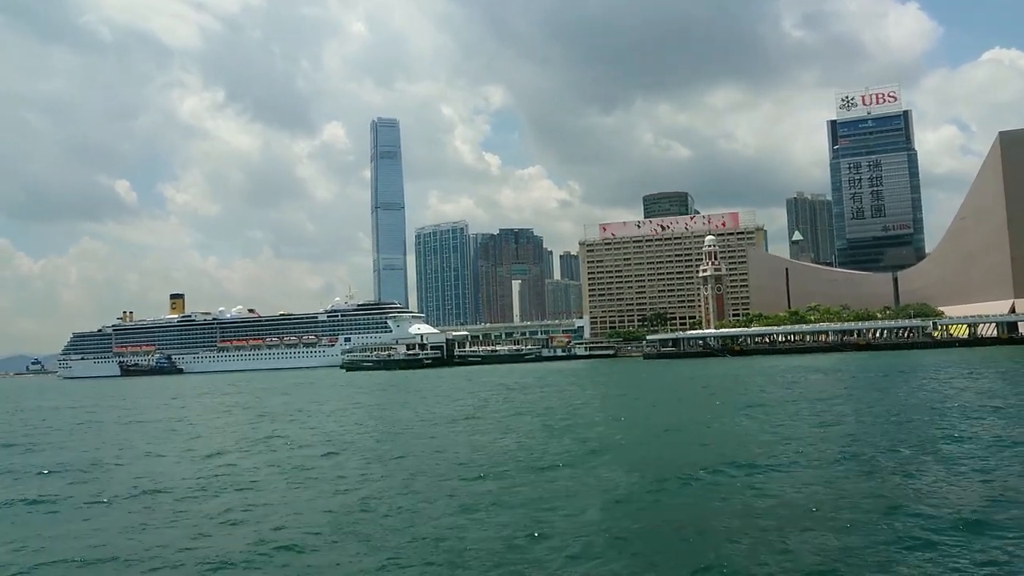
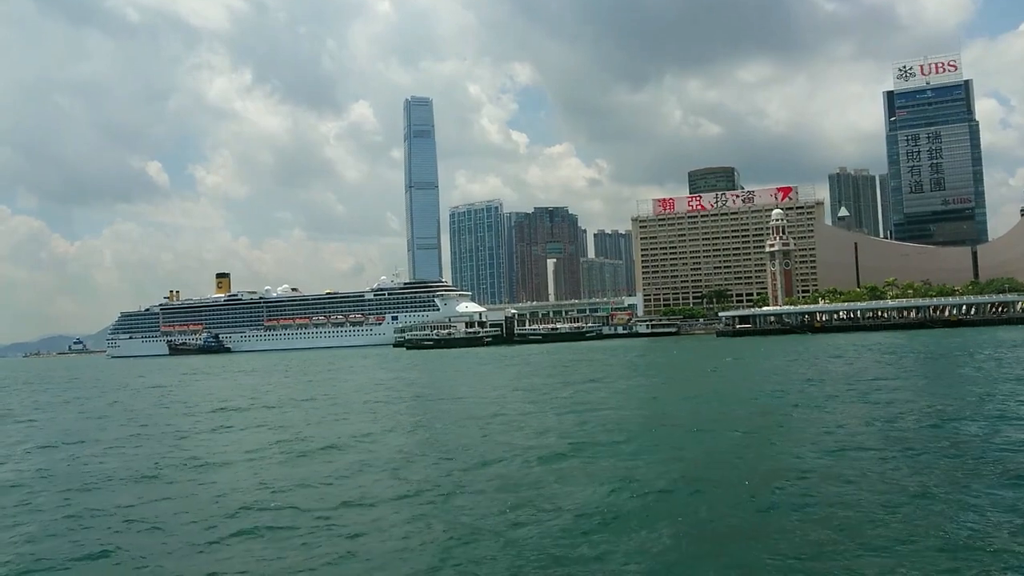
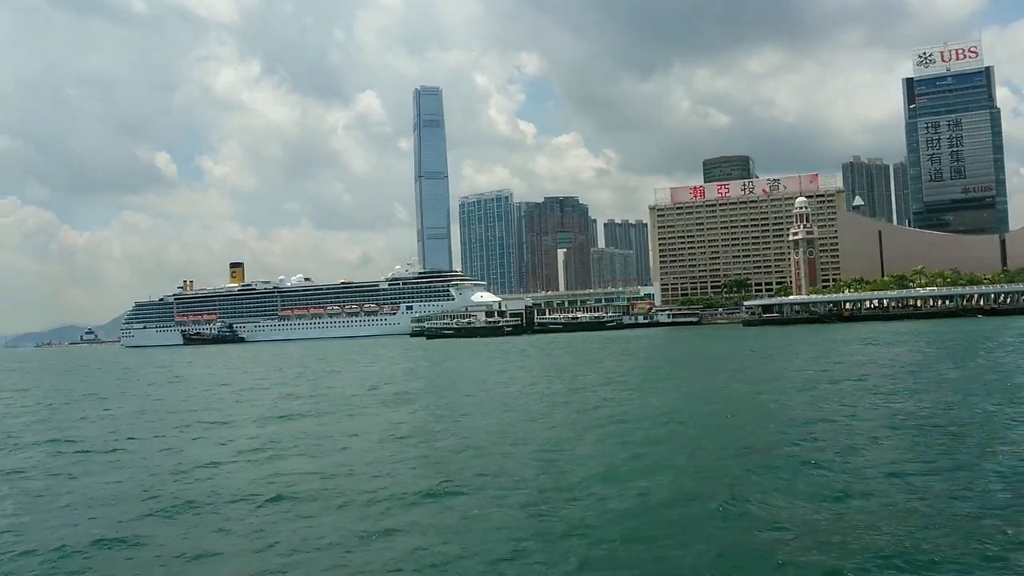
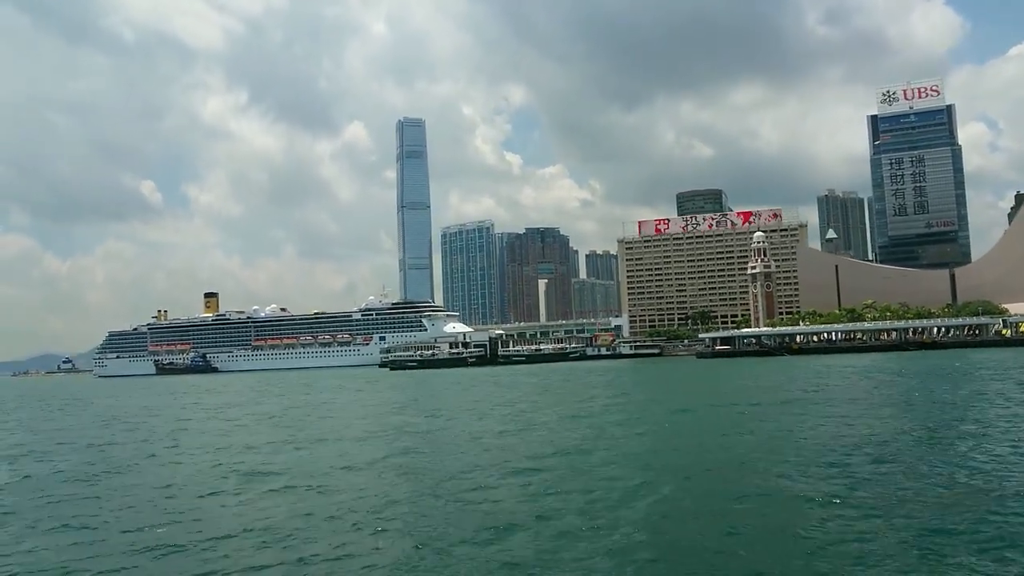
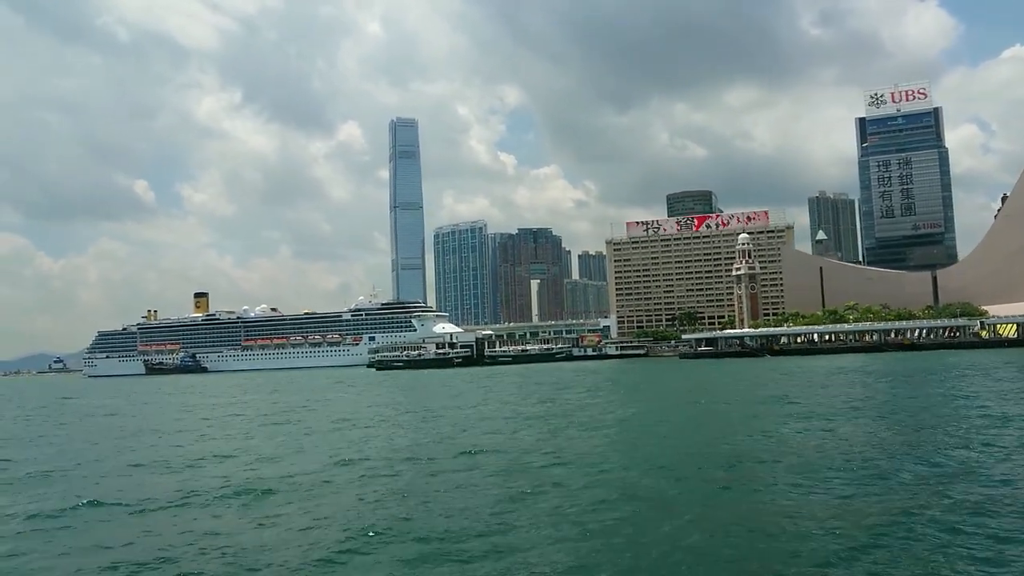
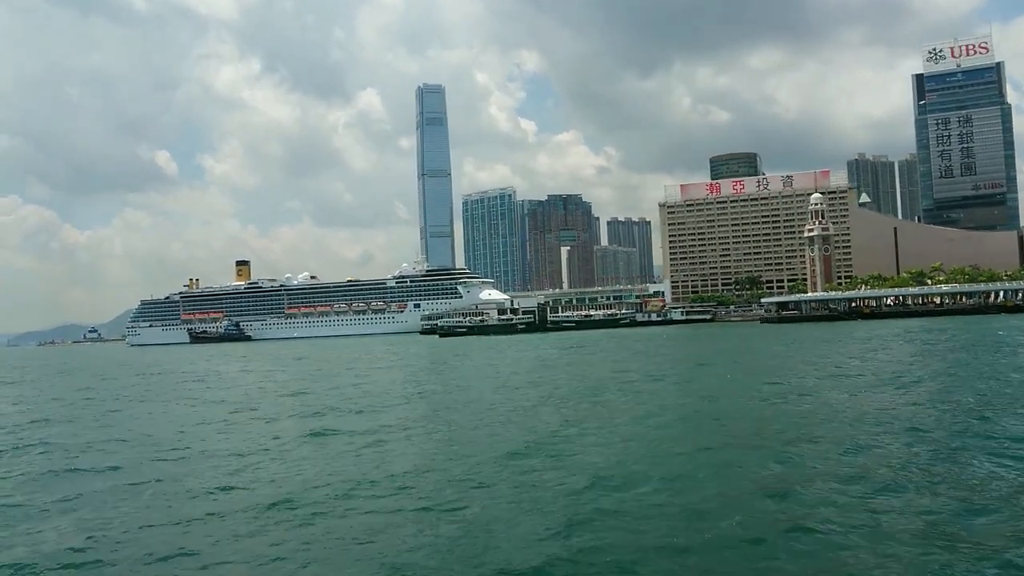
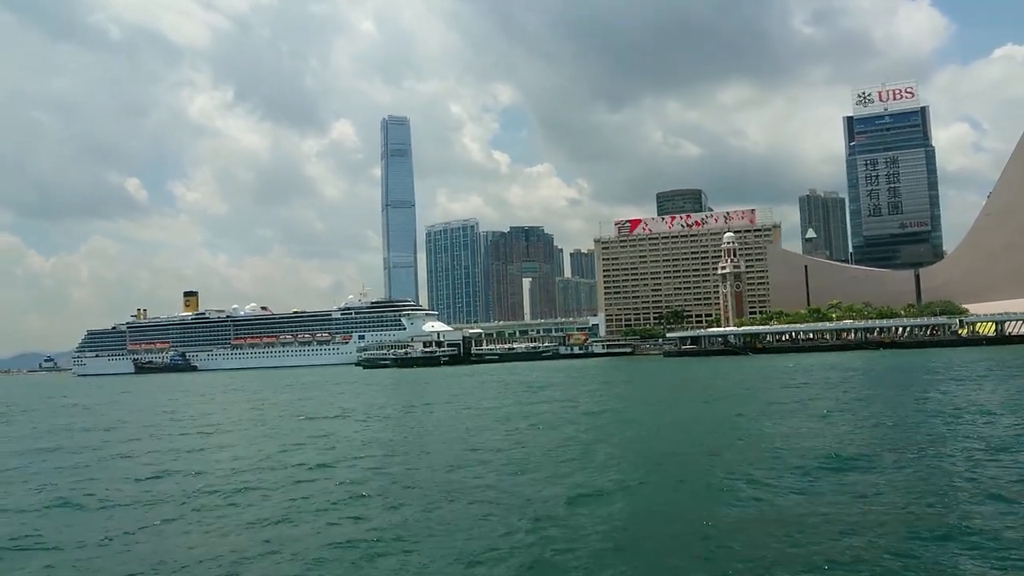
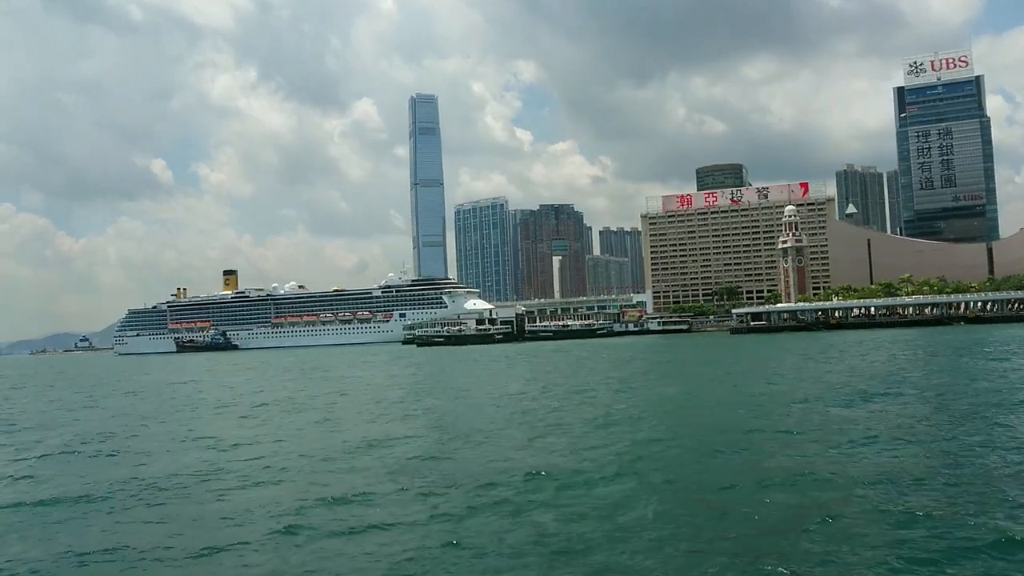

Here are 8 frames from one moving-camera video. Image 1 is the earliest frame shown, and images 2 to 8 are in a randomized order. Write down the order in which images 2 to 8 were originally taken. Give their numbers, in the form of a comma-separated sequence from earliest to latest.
7, 5, 4, 2, 8, 3, 6
